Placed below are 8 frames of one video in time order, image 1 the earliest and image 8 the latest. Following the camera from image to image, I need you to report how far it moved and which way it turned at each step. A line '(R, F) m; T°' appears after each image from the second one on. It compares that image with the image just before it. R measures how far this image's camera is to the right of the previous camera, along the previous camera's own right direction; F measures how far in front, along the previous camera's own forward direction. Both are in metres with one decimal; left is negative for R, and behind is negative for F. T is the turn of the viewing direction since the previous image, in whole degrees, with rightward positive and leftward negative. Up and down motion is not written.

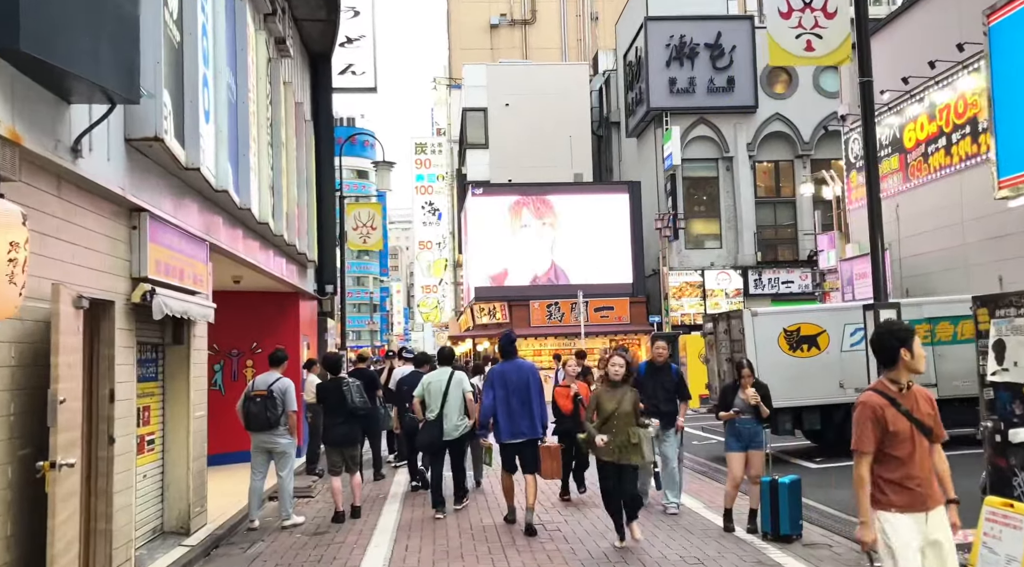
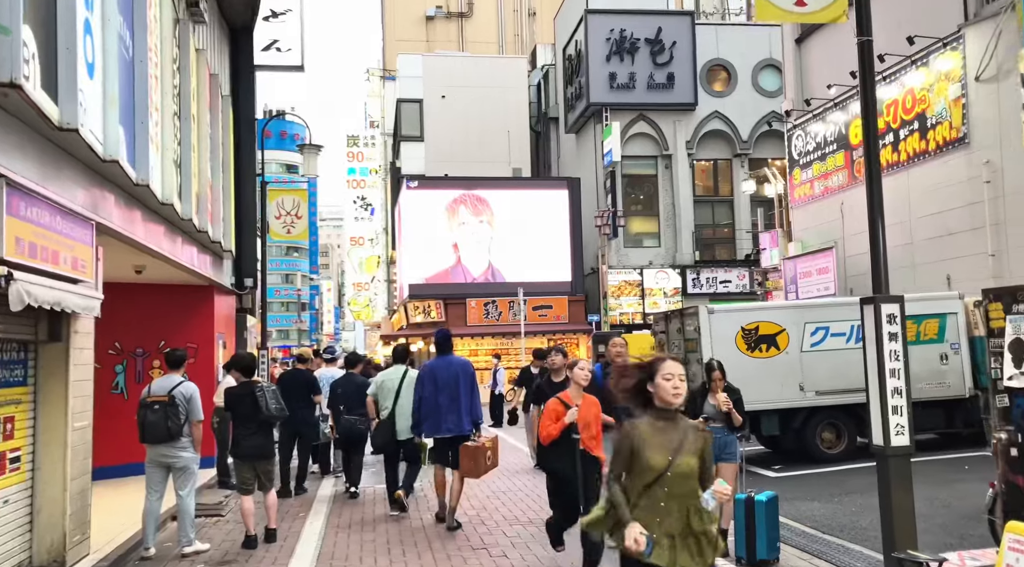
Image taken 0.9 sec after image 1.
(-0.1, +1.1) m; +4°
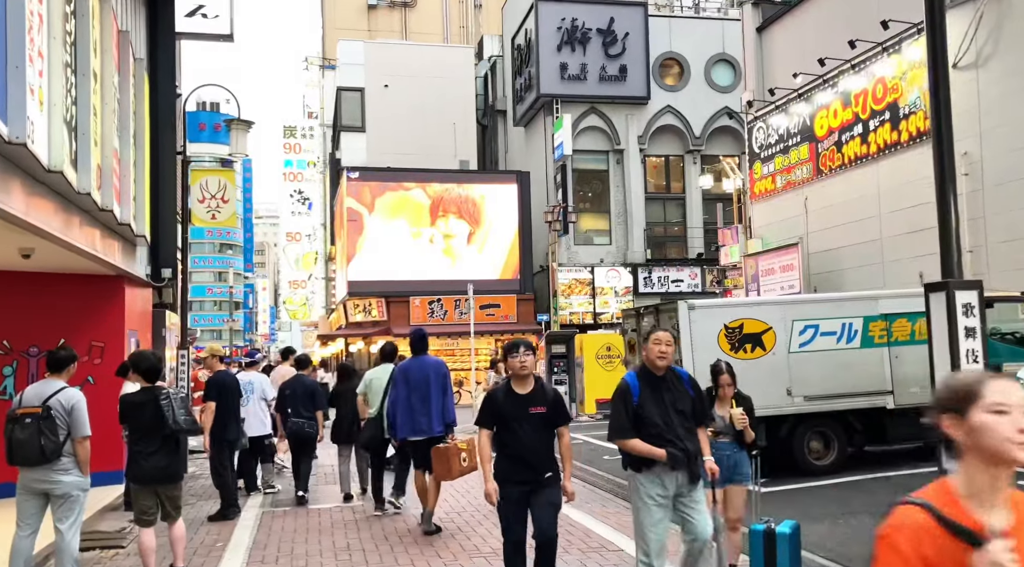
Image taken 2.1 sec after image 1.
(-0.2, +1.5) m; +4°
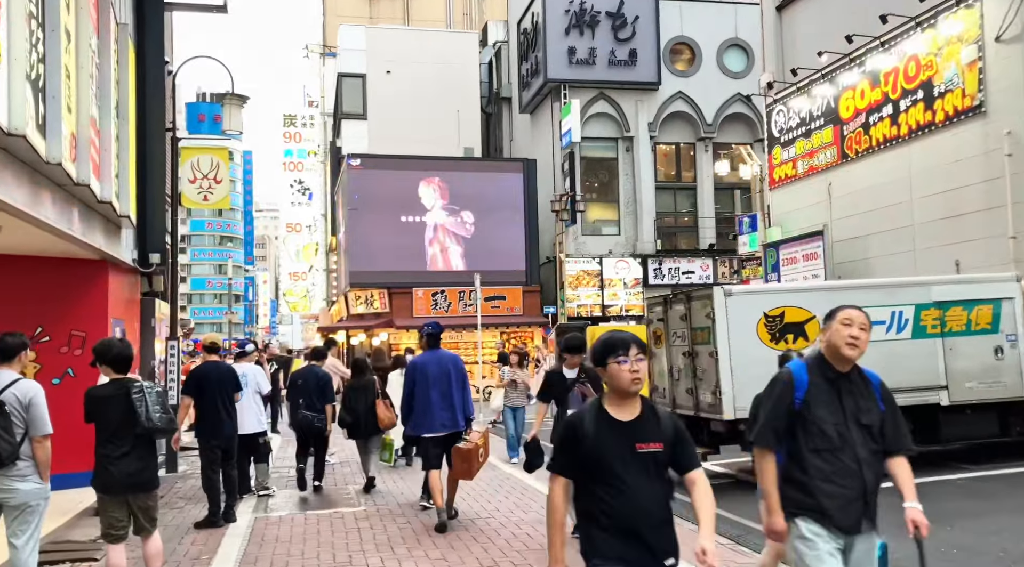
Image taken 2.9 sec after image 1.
(-0.2, +1.0) m; 0°
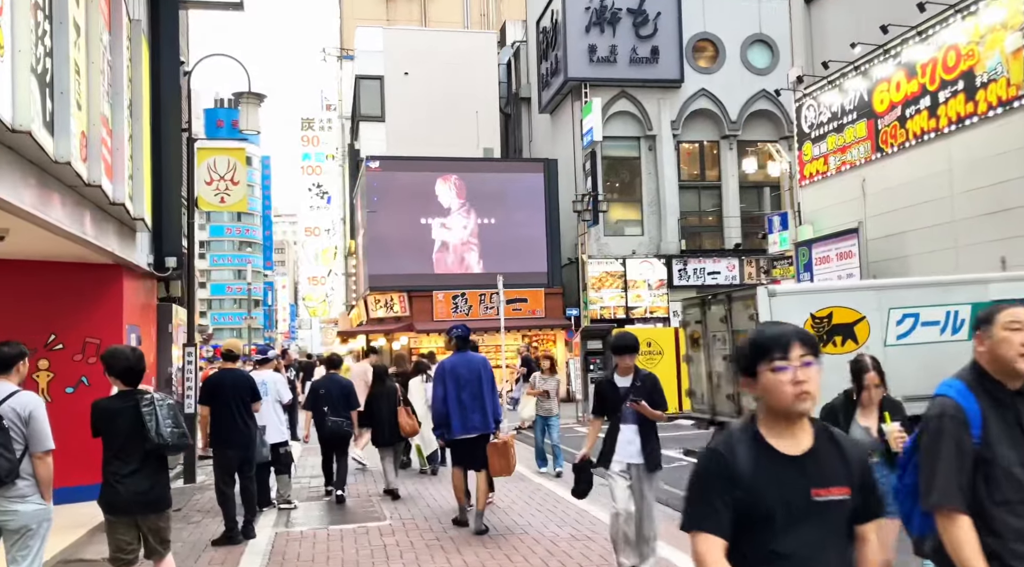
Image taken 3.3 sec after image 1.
(-0.1, +0.5) m; -1°
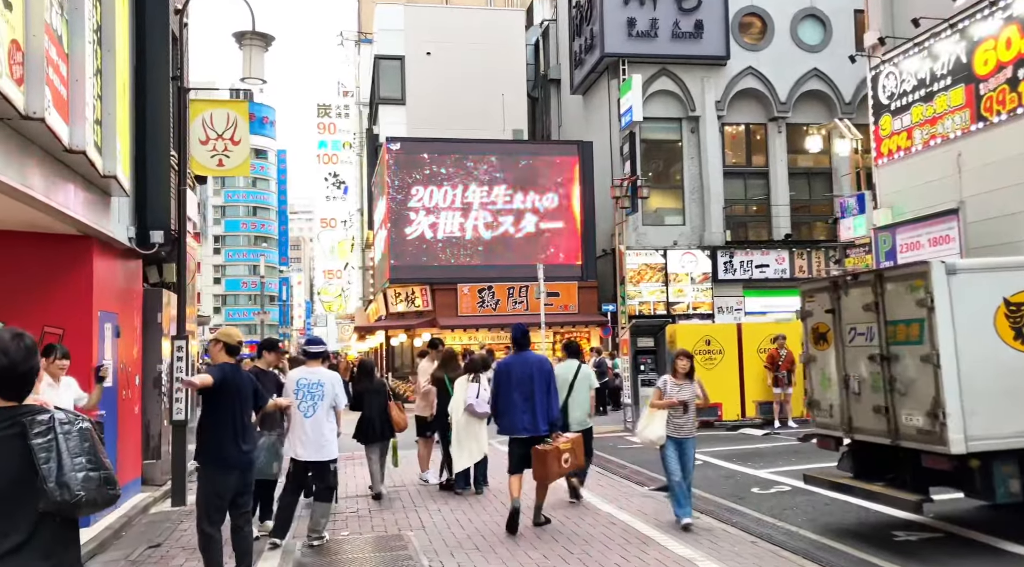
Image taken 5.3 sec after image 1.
(-0.5, +2.5) m; -1°
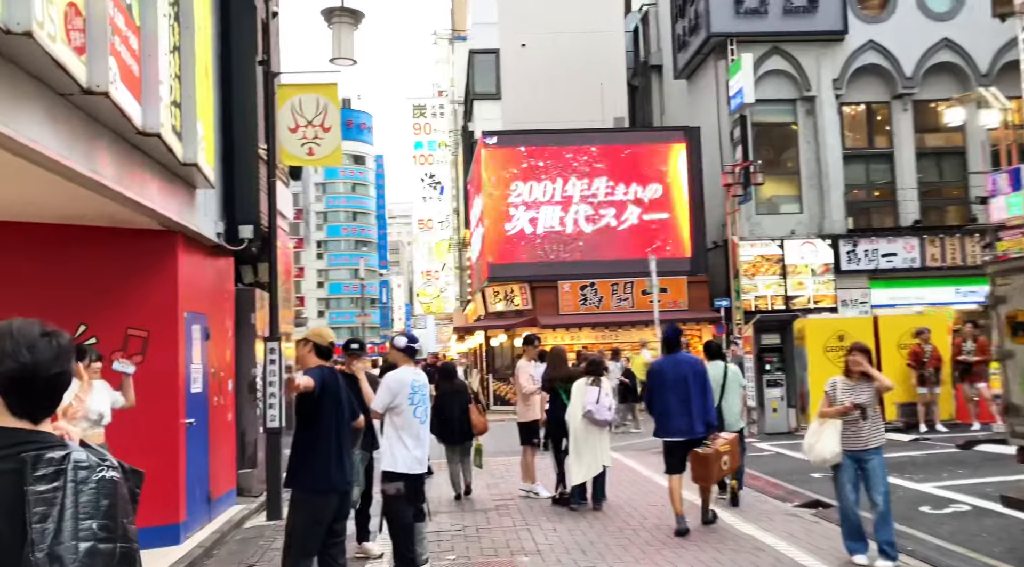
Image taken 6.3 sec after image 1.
(-0.2, +1.2) m; -6°
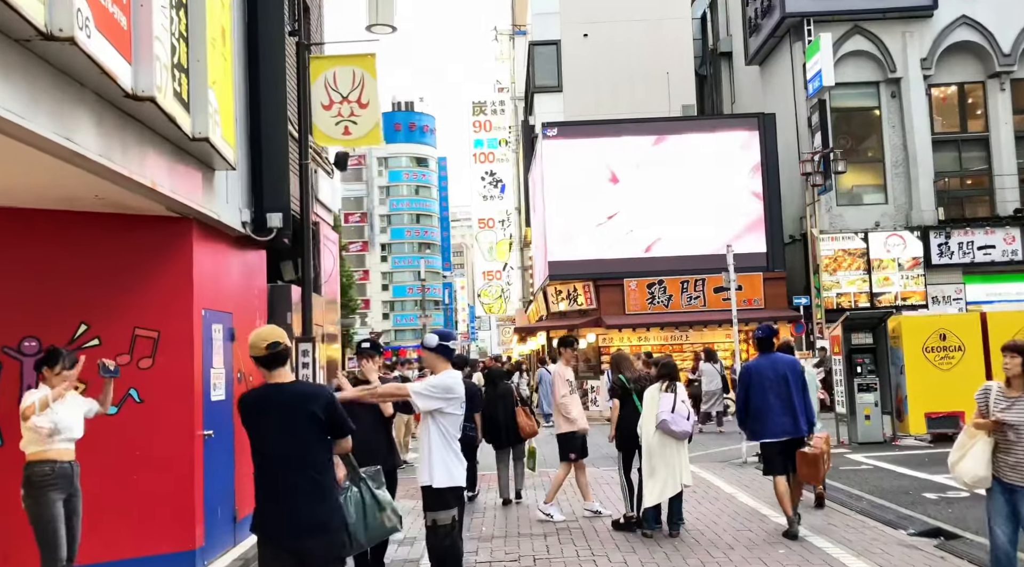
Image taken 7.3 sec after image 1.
(0.0, +1.3) m; -4°
